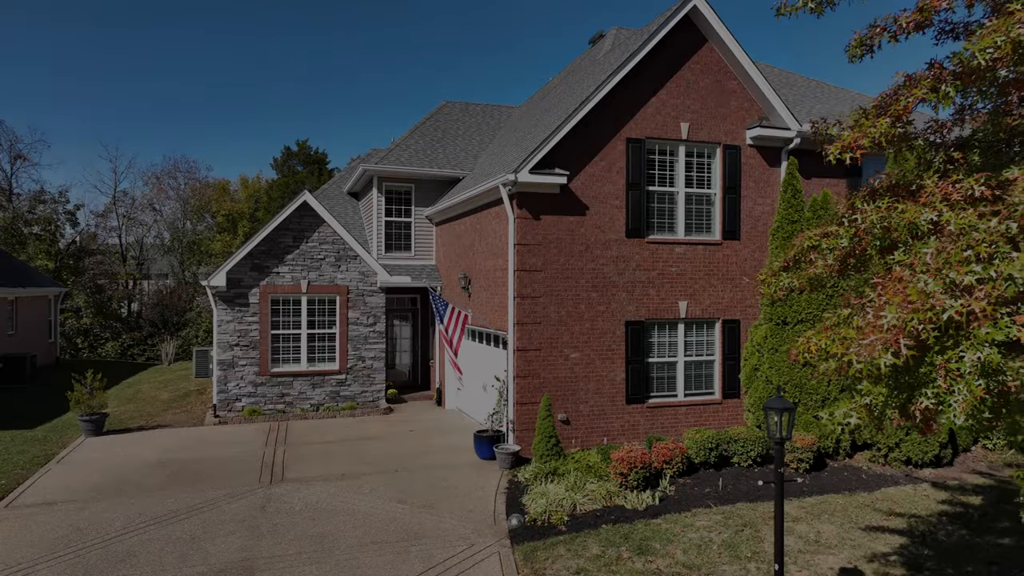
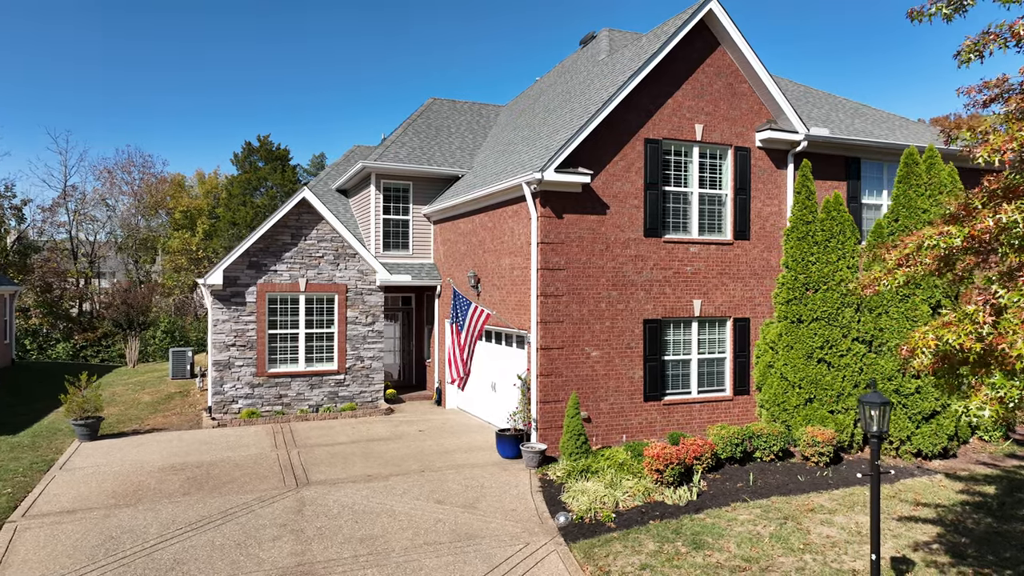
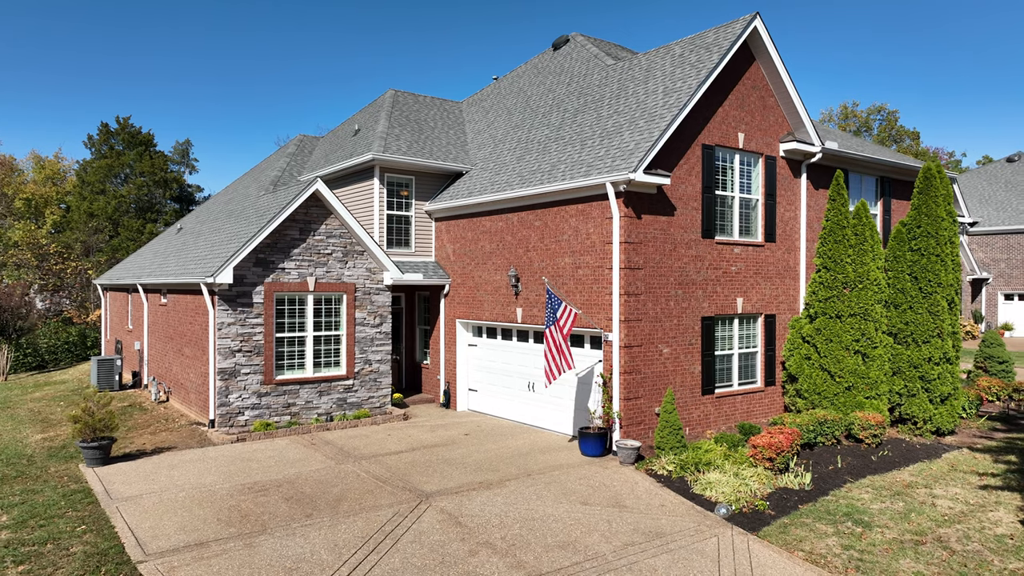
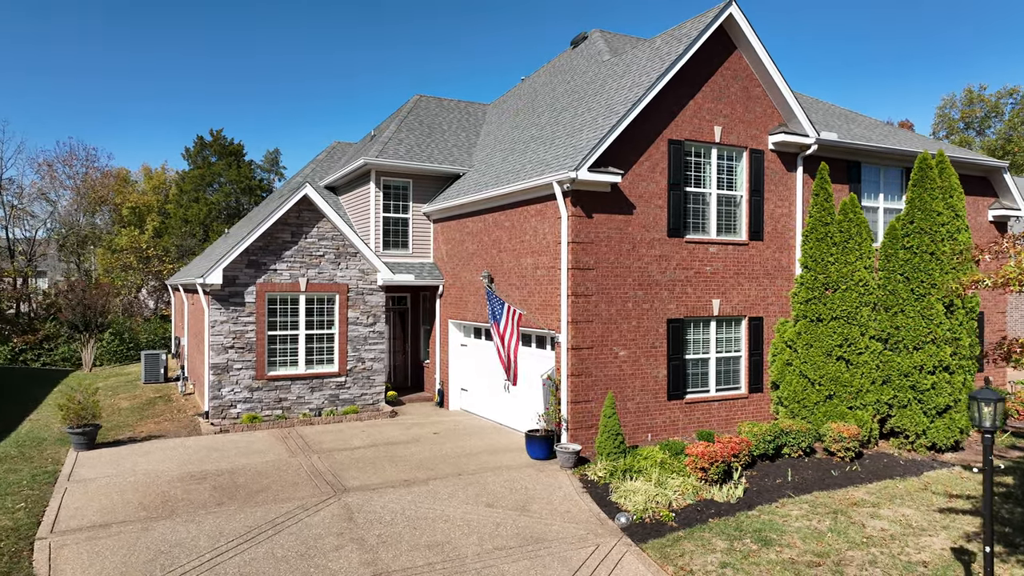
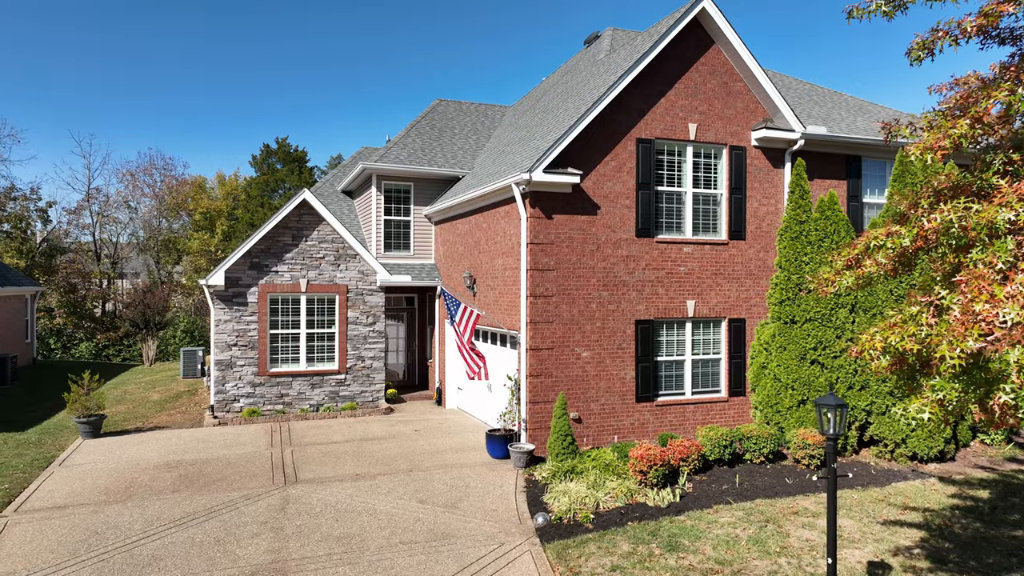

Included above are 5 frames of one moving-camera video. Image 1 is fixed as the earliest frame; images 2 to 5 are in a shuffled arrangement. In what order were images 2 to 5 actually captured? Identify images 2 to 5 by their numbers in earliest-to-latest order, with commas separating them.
5, 2, 4, 3
